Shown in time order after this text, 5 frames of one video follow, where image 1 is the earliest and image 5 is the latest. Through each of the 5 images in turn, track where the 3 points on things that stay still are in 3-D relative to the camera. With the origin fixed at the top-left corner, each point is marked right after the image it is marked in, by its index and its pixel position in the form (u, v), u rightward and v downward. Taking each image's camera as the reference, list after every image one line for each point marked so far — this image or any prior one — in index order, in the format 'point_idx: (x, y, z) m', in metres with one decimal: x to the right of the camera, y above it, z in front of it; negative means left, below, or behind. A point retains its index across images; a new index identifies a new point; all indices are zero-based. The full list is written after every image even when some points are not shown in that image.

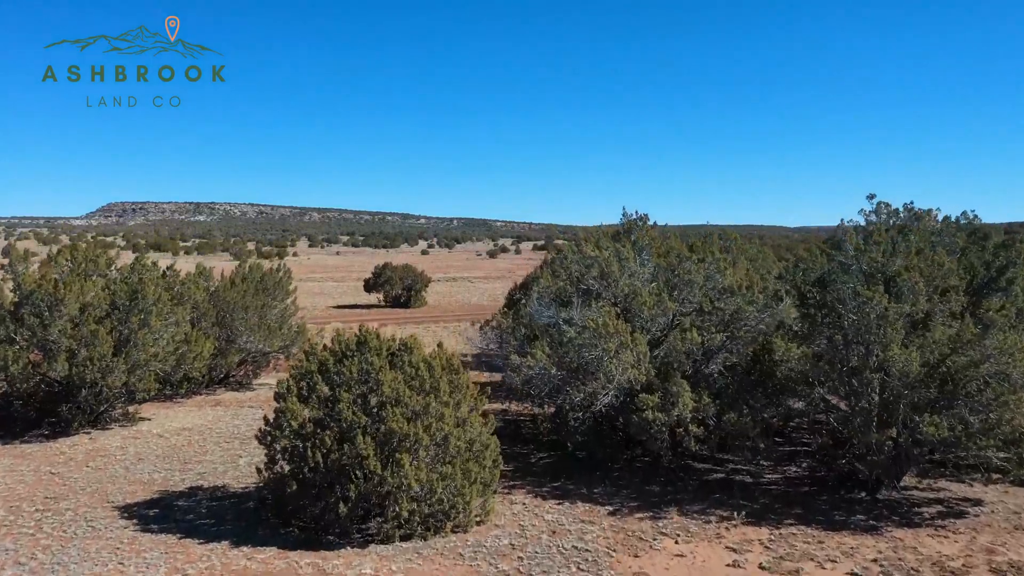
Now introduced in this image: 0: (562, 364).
0: (+0.5, -0.7, +7.5) m
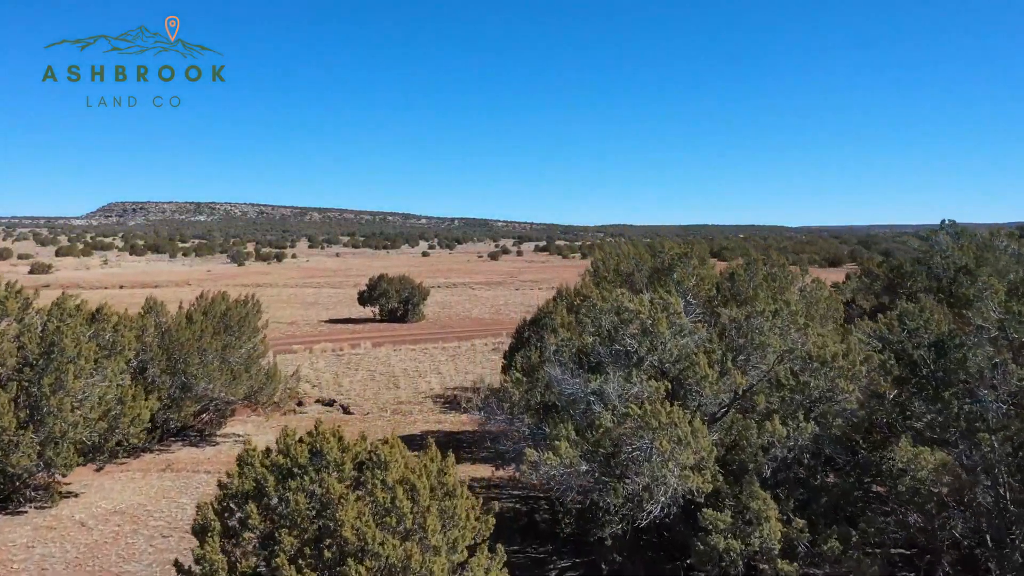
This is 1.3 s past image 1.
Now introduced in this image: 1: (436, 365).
0: (+0.6, -1.2, +5.6) m
1: (-1.7, -1.8, +17.5) m
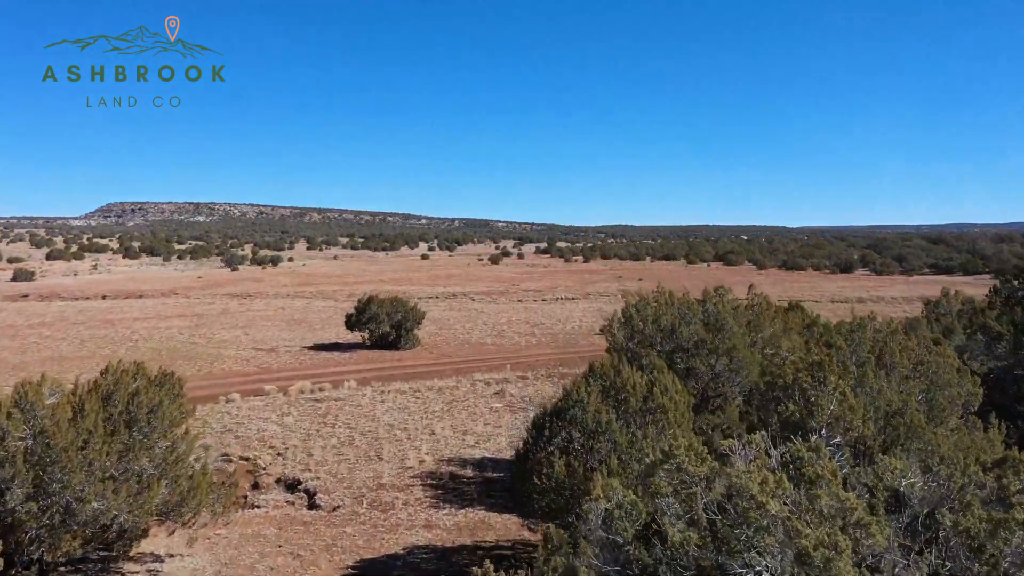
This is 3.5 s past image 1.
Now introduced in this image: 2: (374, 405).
0: (+0.7, -2.0, +2.8) m
1: (-1.6, -2.5, +14.7) m
2: (-2.9, -2.5, +16.2) m
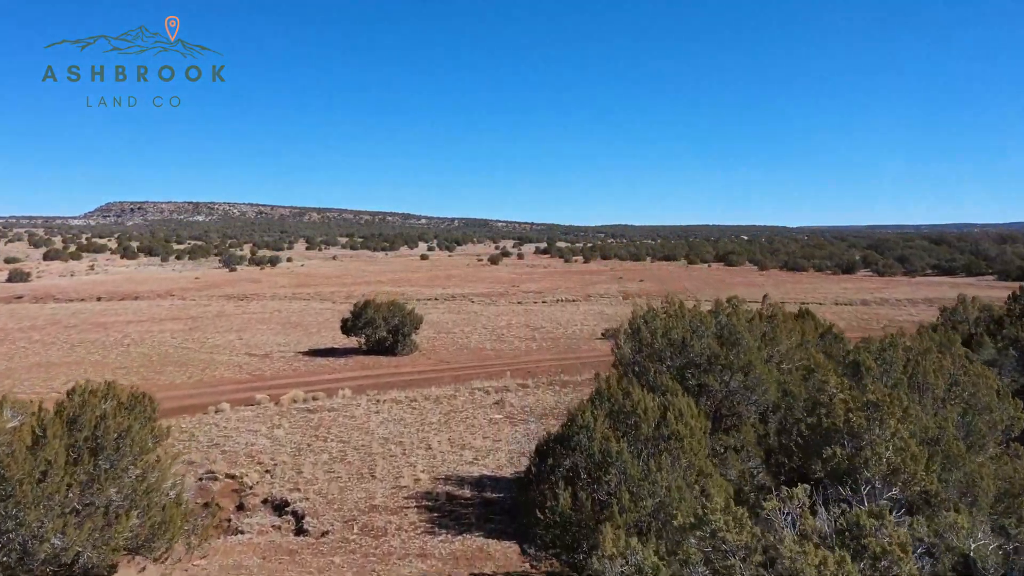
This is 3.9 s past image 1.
0: (+0.7, -2.1, +2.1) m
1: (-1.6, -2.7, +14.1) m
2: (-2.9, -2.6, +15.6) m
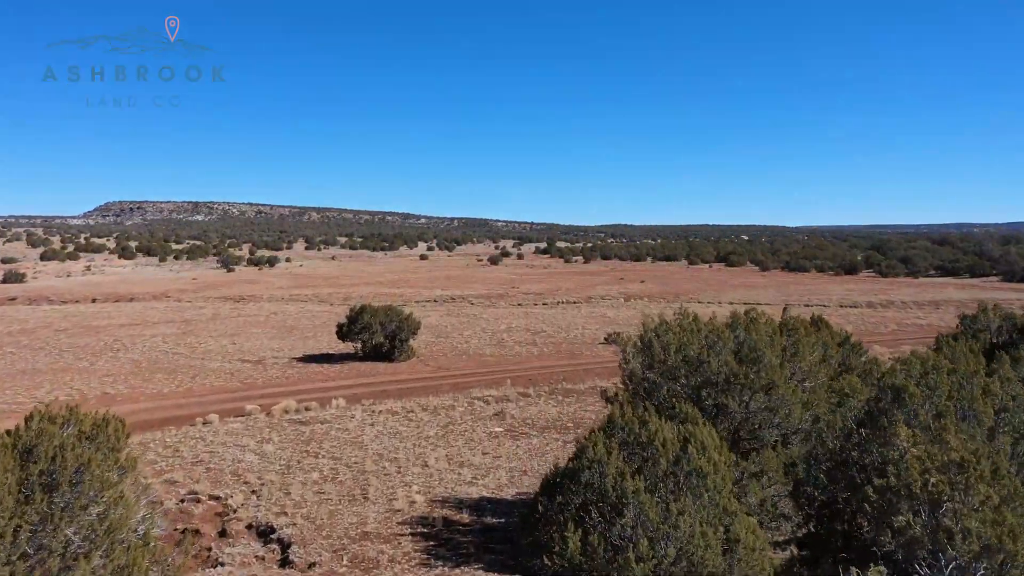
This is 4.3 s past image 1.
0: (+0.8, -2.3, +1.4) m
1: (-1.6, -2.8, +13.4) m
2: (-2.9, -2.7, +14.9) m
